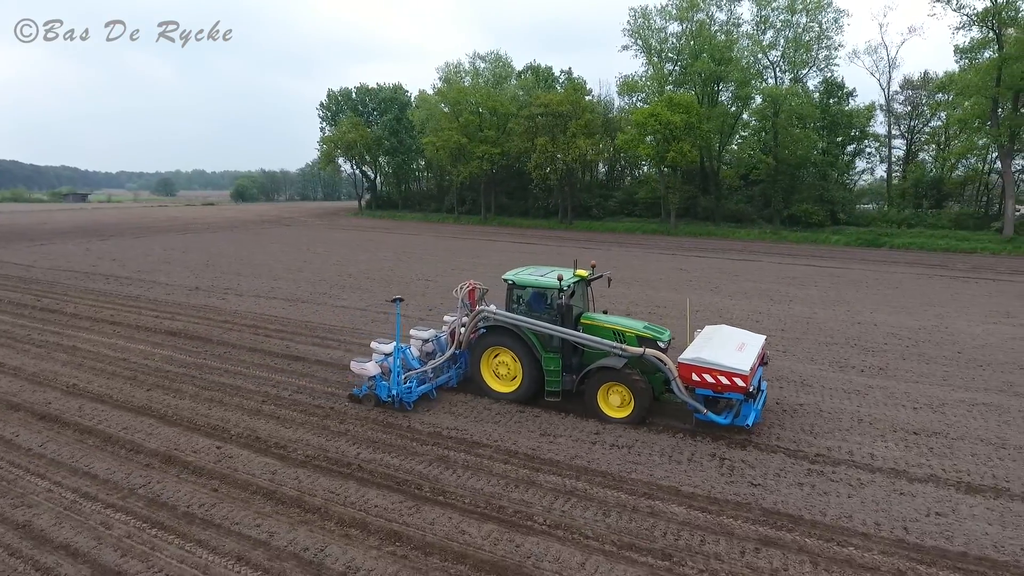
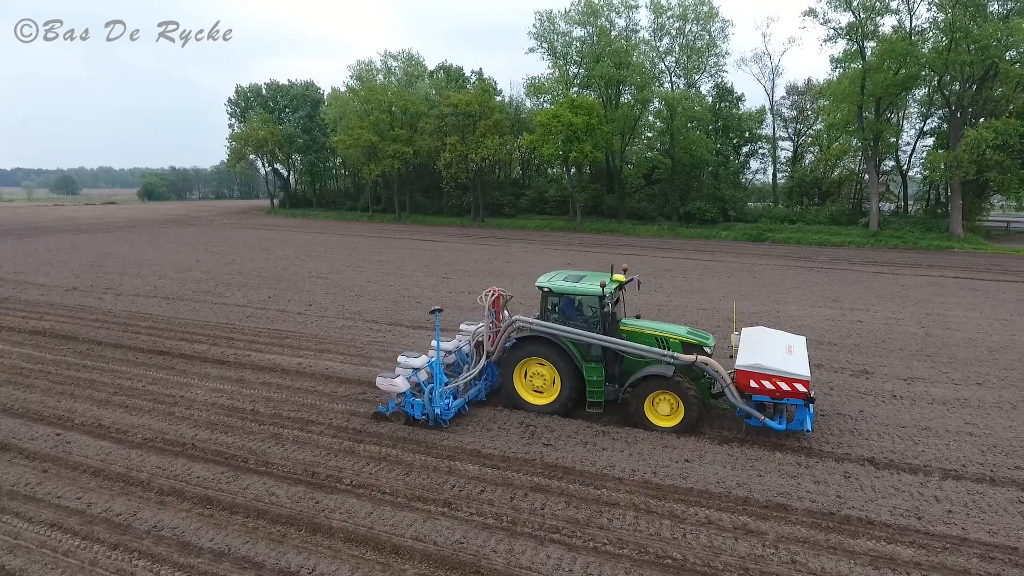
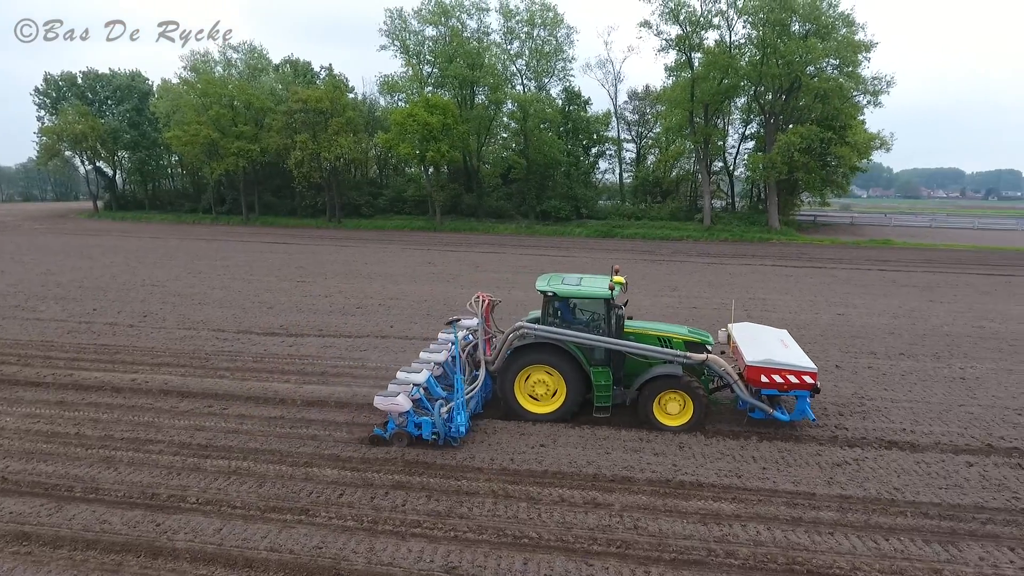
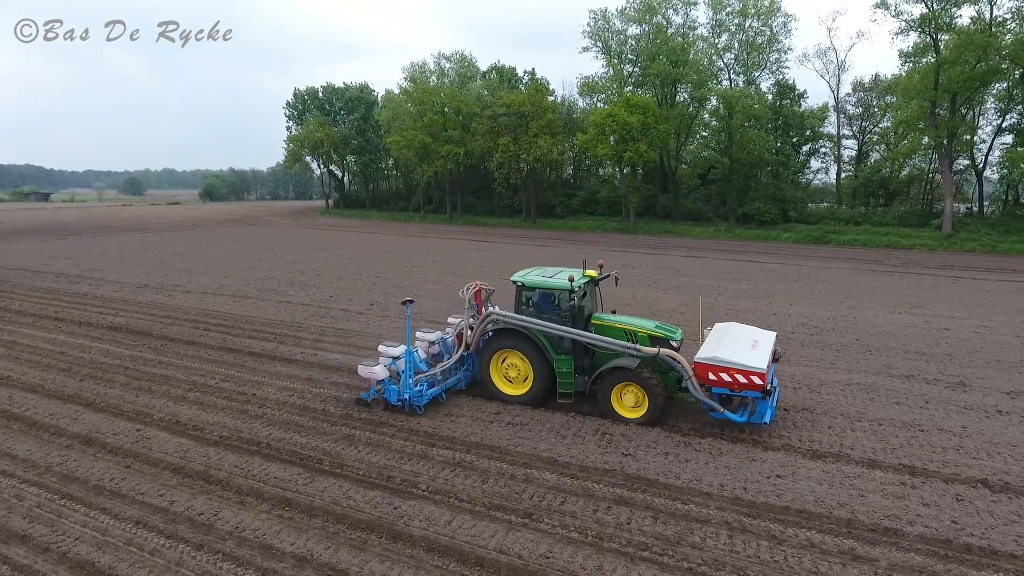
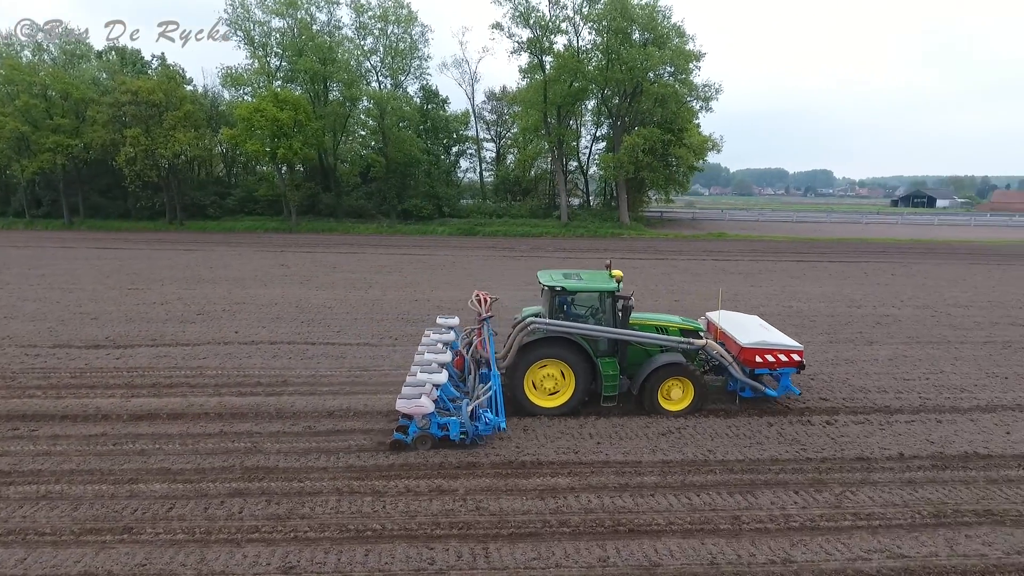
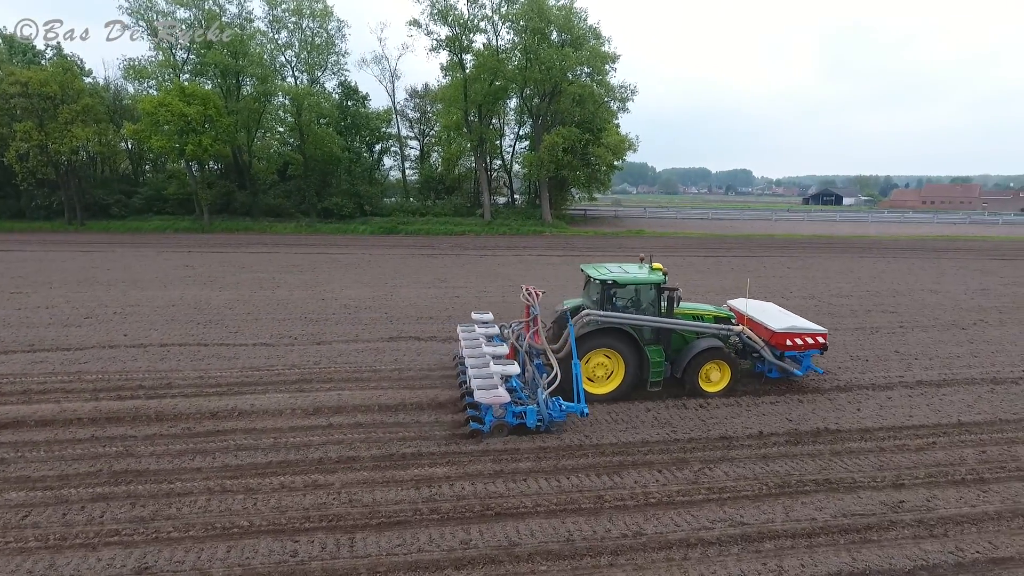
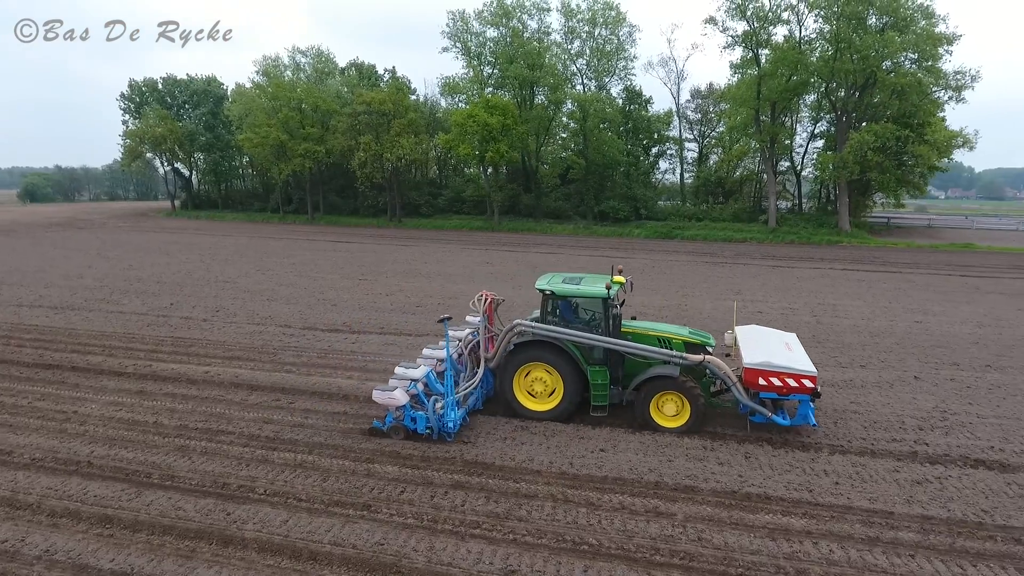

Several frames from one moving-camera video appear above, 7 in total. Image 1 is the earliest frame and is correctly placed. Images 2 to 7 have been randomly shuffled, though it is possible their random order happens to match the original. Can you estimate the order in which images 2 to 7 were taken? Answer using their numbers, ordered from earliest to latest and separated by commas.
4, 2, 7, 3, 5, 6
